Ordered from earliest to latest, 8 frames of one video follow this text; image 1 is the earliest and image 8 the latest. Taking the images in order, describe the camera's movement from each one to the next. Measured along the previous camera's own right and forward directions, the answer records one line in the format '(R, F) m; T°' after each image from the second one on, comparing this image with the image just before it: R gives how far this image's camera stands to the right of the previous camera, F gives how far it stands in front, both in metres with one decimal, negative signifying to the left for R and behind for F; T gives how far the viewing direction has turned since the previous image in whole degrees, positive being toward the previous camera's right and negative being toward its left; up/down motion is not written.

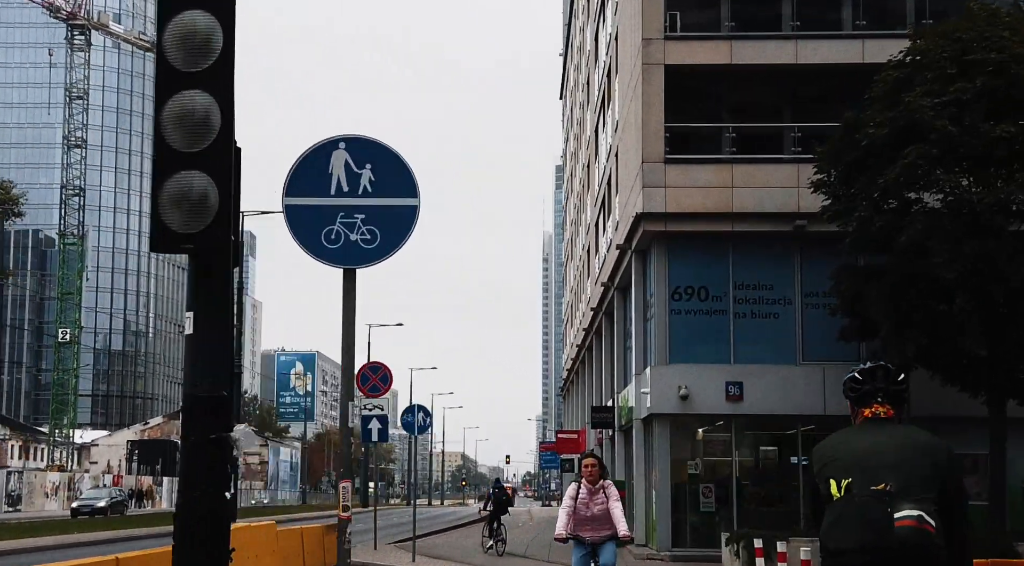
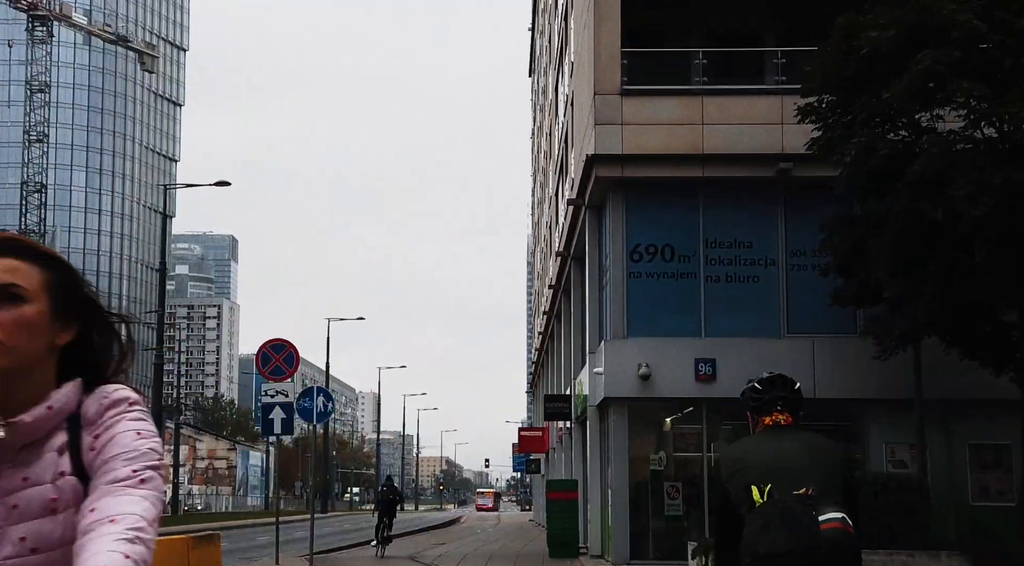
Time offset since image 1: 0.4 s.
(+1.0, +4.7) m; +1°
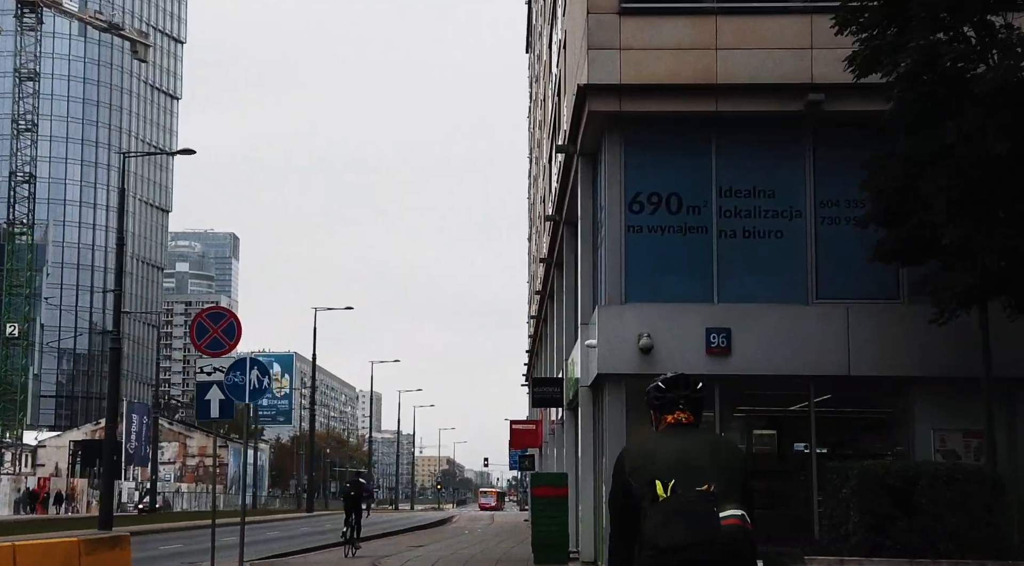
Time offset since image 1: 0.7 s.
(+0.4, +3.6) m; 0°
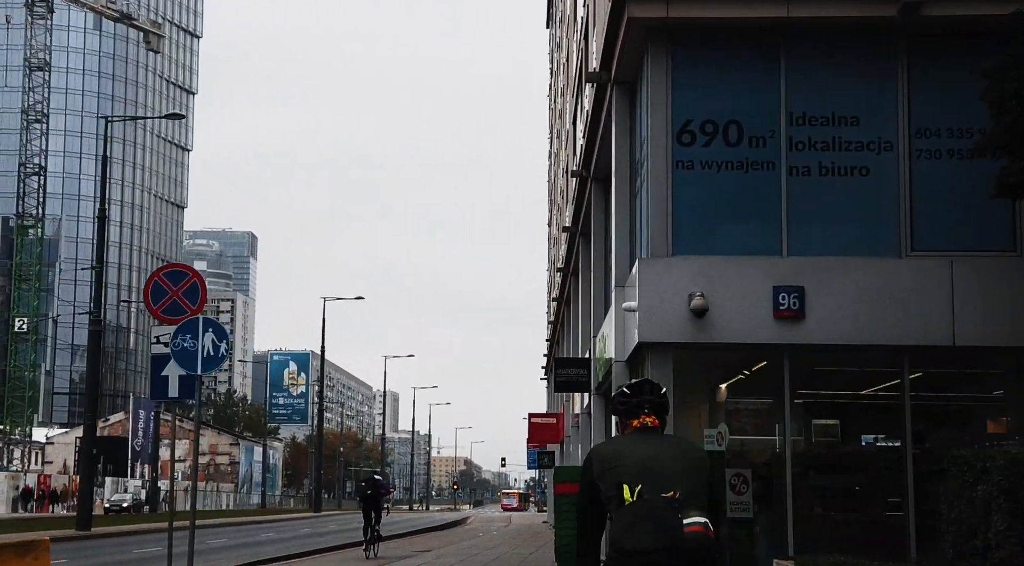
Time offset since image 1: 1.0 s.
(0.0, +3.6) m; -1°
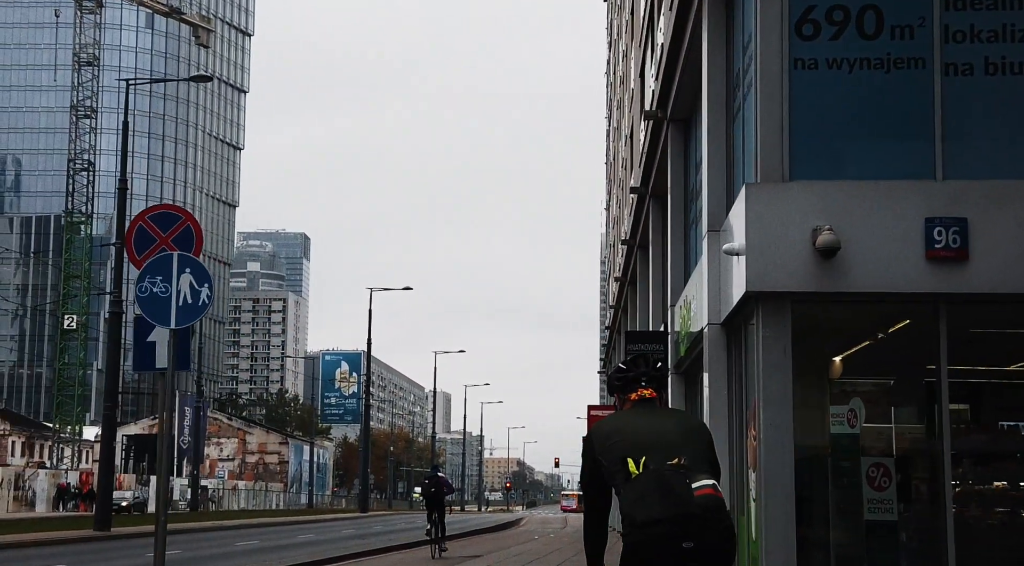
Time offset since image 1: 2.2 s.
(-0.2, +3.4) m; -2°
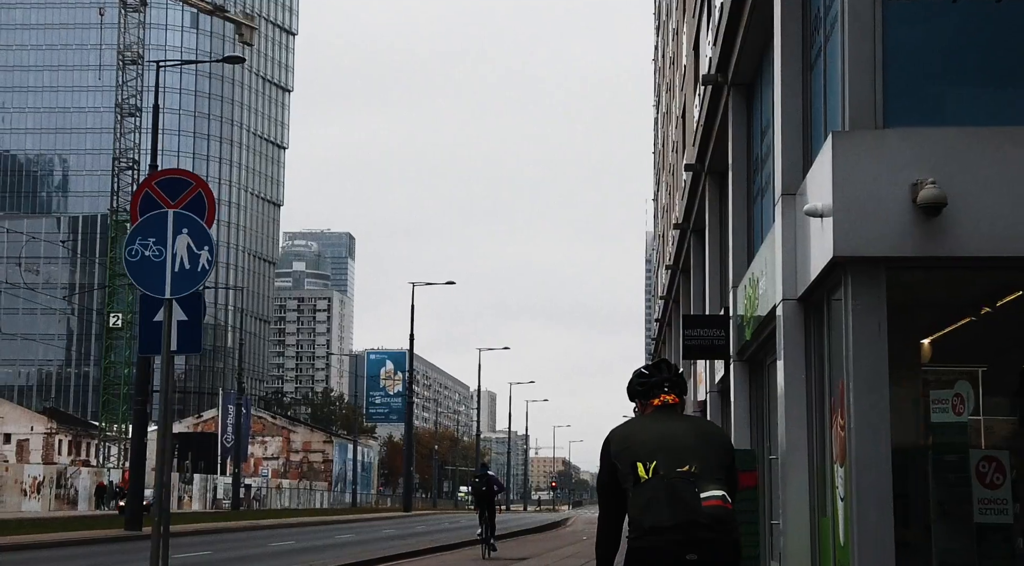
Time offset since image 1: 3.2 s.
(0.0, +1.6) m; -2°
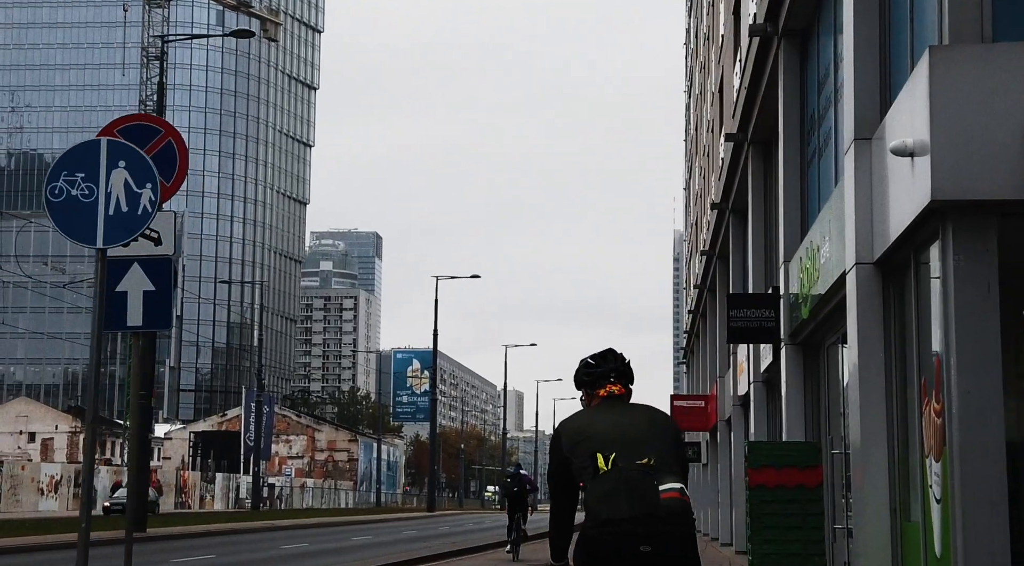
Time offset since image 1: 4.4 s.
(0.0, +1.9) m; -1°
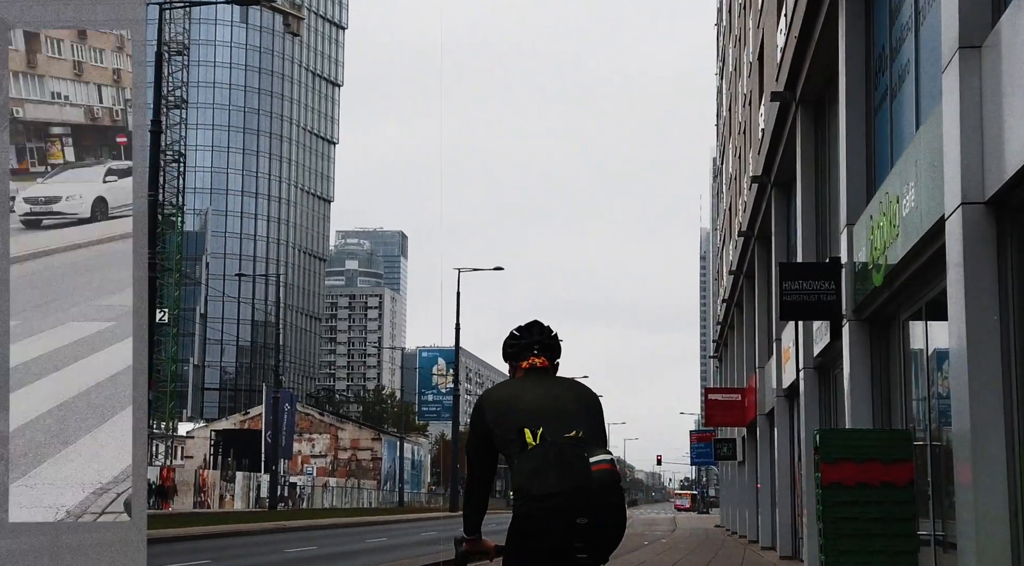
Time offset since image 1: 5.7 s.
(+0.1, +2.1) m; -1°
